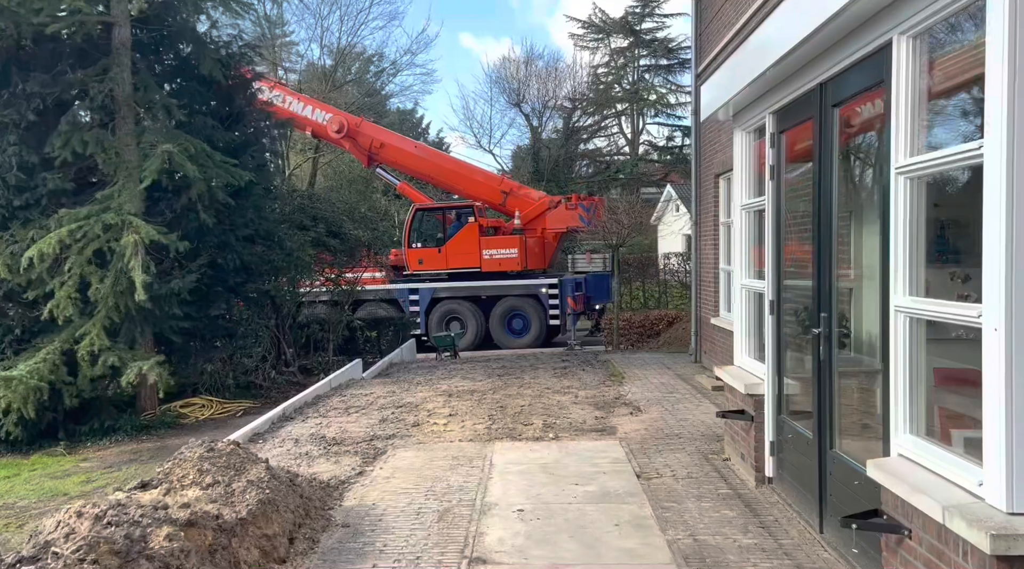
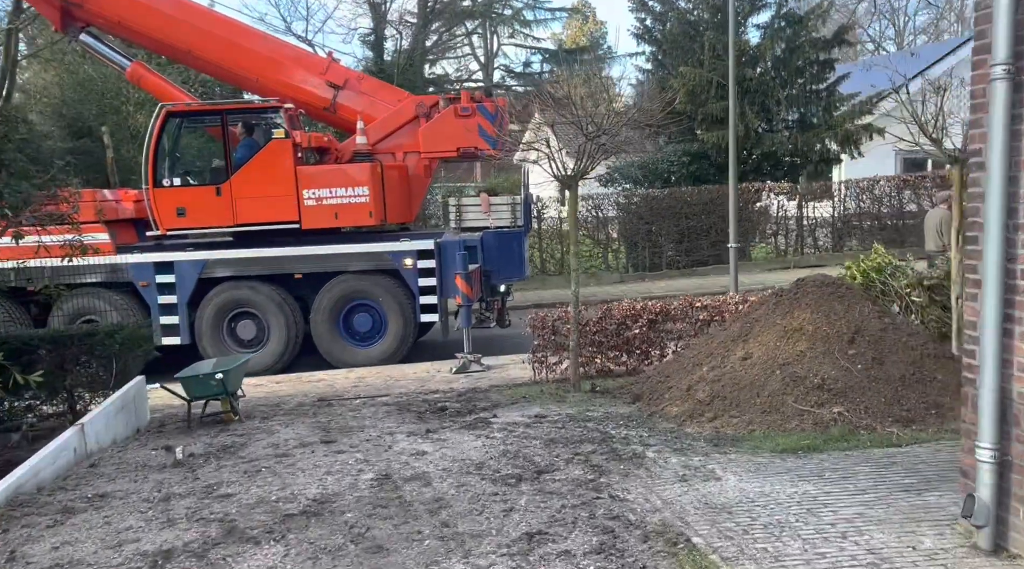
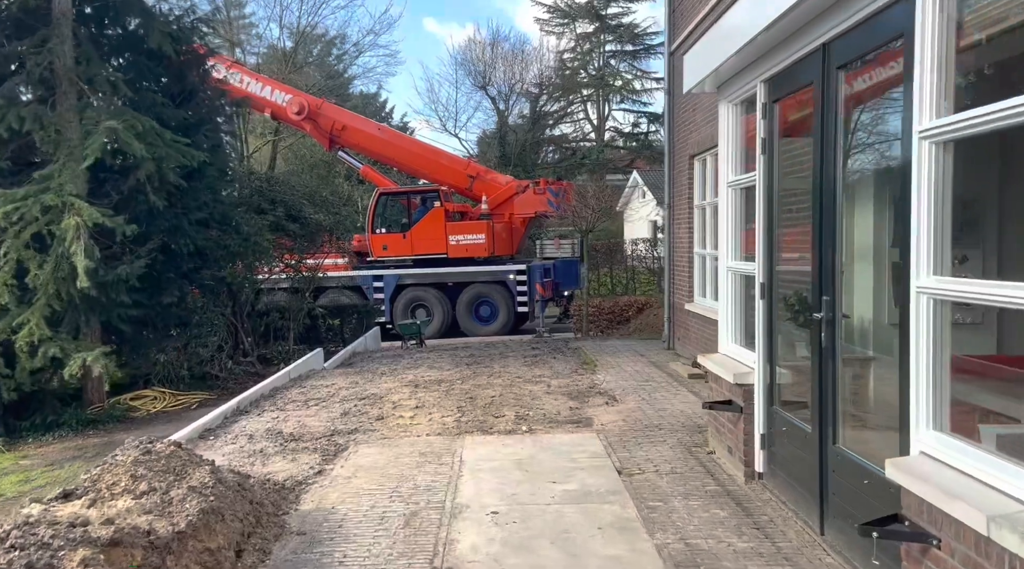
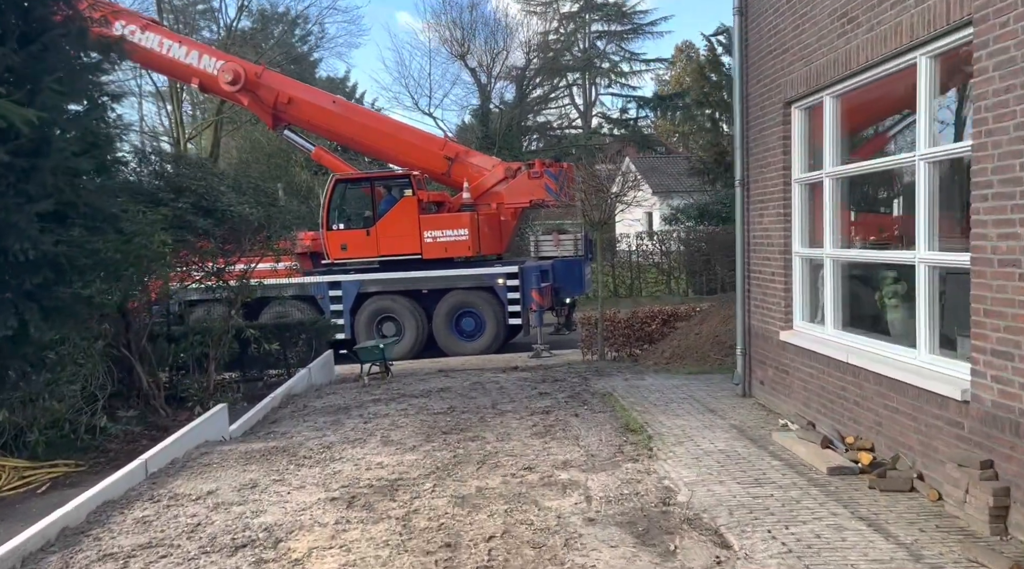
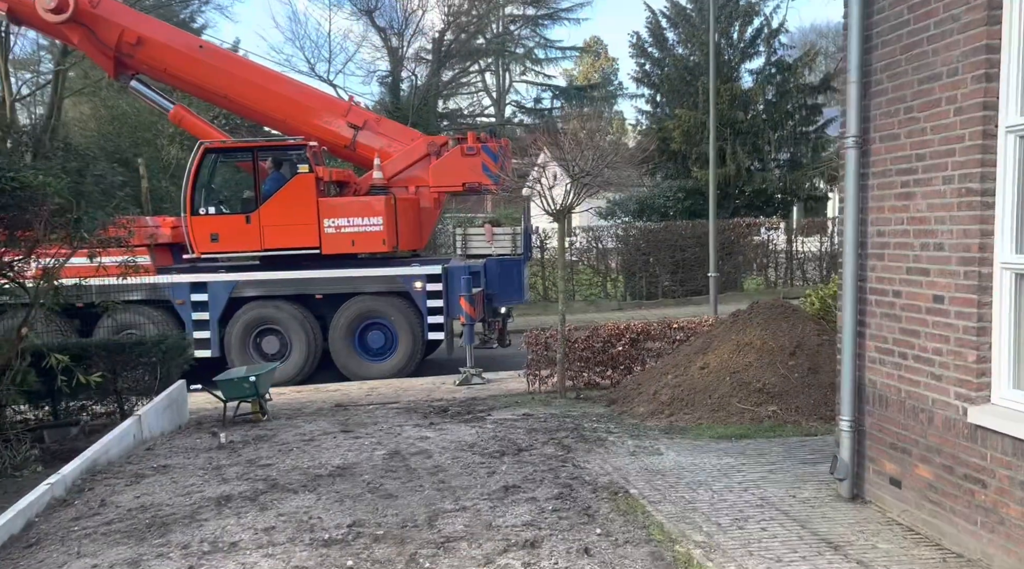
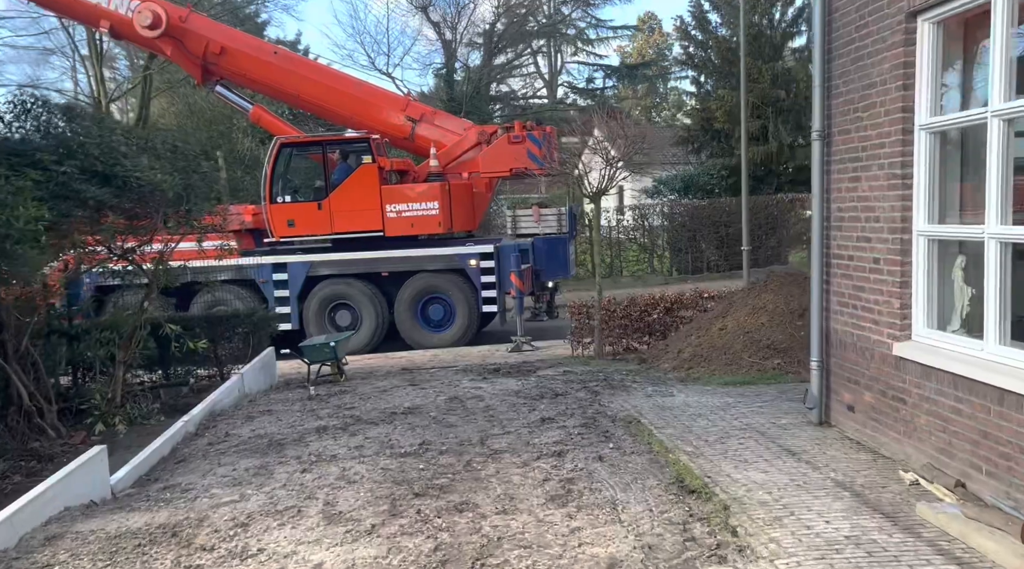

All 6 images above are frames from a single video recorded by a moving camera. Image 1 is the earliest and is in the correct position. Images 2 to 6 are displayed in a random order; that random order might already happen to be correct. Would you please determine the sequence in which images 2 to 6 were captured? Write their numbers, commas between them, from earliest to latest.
3, 4, 6, 5, 2
